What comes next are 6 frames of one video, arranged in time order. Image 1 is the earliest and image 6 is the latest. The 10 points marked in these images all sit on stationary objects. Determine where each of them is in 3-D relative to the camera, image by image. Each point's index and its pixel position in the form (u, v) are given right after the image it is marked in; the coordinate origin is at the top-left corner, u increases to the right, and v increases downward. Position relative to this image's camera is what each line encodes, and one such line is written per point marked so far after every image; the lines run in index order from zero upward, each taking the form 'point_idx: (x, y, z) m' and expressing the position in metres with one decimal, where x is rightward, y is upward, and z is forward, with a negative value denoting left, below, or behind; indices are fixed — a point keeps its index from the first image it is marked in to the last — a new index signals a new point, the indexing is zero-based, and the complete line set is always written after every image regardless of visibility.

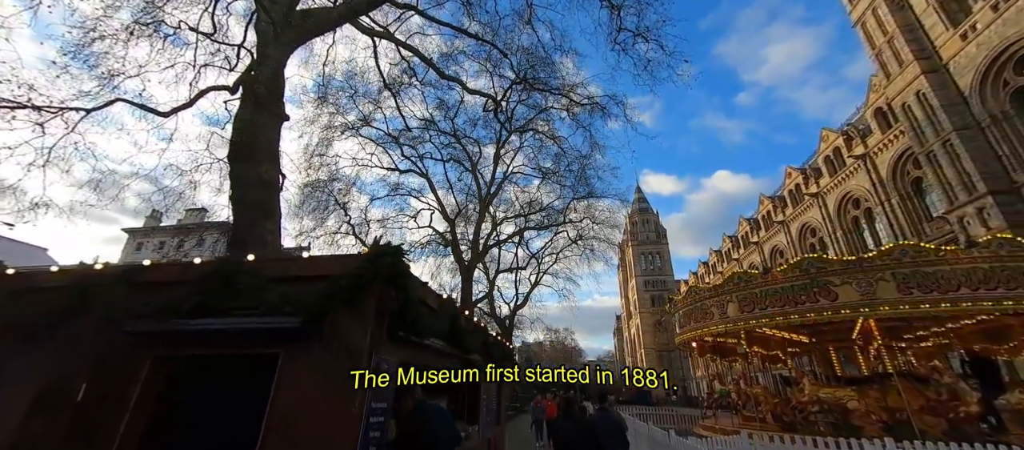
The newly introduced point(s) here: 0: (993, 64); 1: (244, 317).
0: (+22.5, +7.5, +18.4) m
1: (-2.5, -0.9, +3.7) m
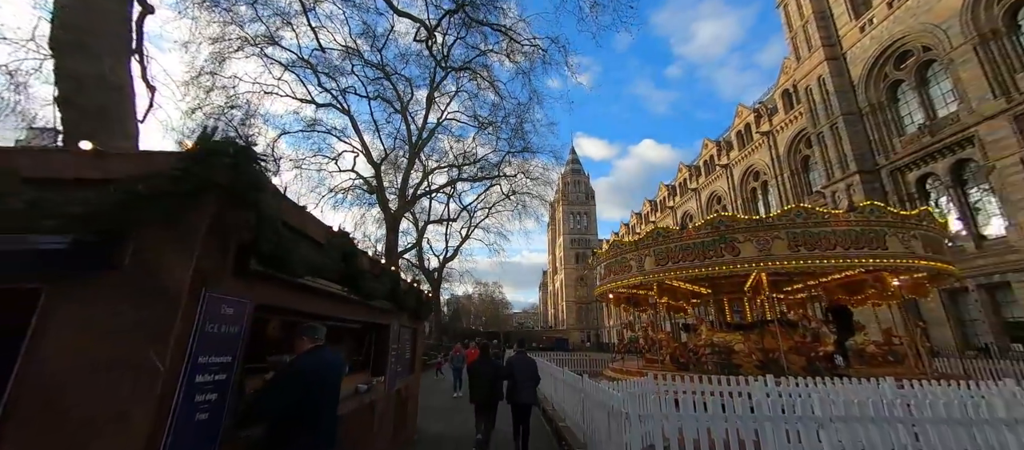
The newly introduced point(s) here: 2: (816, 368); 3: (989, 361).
0: (+19.5, +8.8, +20.8) m
1: (-3.1, -0.1, +2.9) m
2: (+7.4, -3.5, +9.6) m
3: (+16.9, -4.9, +14.1) m
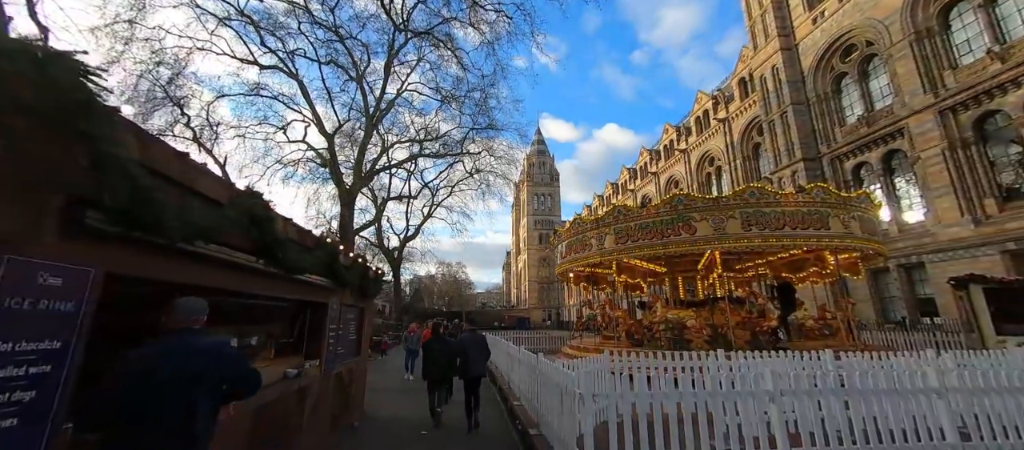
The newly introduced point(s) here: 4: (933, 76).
0: (+17.5, +9.7, +21.8) m
1: (-3.5, +0.1, +2.3) m
2: (+6.3, -3.0, +10.1) m
3: (+15.3, -4.2, +15.5) m
4: (+18.5, +6.5, +17.4) m
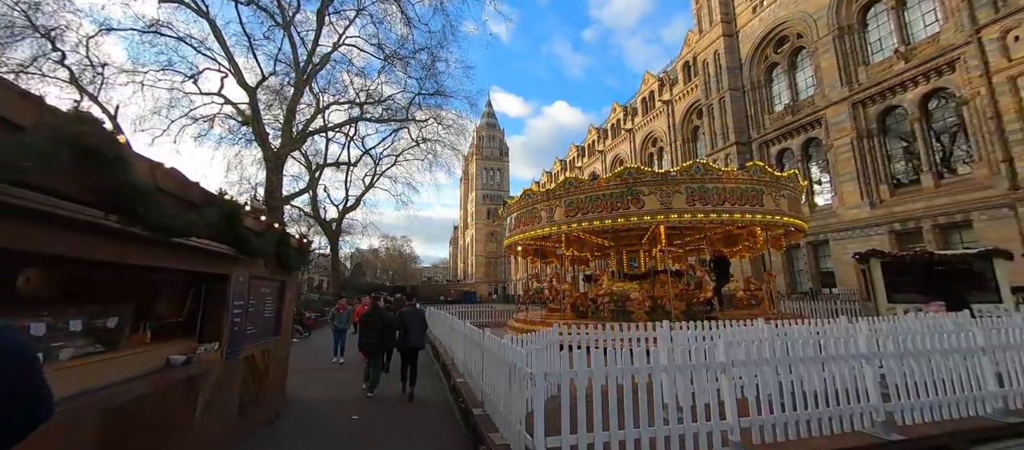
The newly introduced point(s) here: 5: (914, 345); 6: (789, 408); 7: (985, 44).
0: (+14.8, +10.9, +22.9) m
1: (-3.7, +0.4, +1.4) m
2: (+4.9, -2.3, +10.6) m
3: (+13.1, -3.4, +17.2) m
4: (+16.2, +7.4, +18.9) m
5: (+4.8, -1.4, +4.6) m
6: (+2.7, -1.8, +3.8) m
7: (+17.3, +6.6, +14.6) m
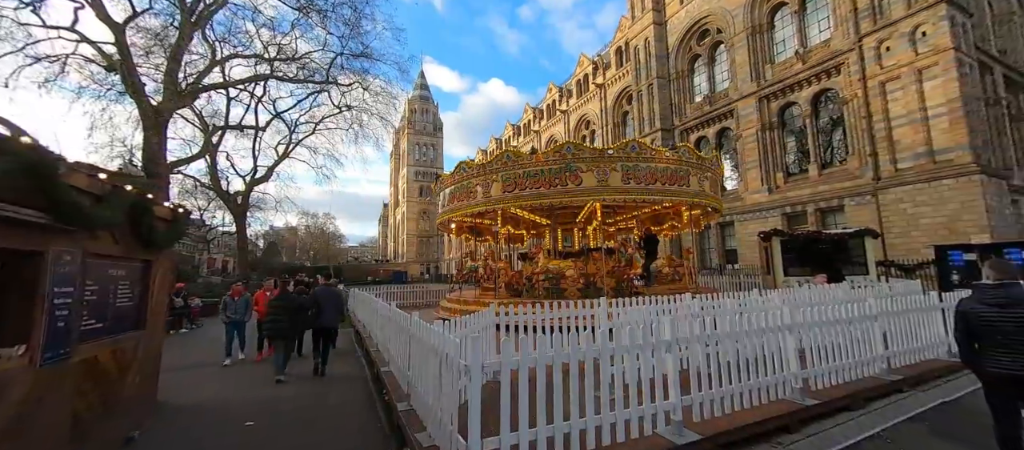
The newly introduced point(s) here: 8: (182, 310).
0: (+11.0, +12.1, +24.0) m
1: (-3.8, +0.6, +0.3) m
2: (+3.1, -1.7, +10.9) m
3: (+10.1, -2.5, +18.9) m
4: (+13.0, +8.4, +20.5) m
5: (+4.0, -1.1, +5.0) m
6: (+2.1, -1.5, +3.8) m
7: (+14.8, +7.3, +16.5) m
8: (-9.0, -2.3, +10.6) m
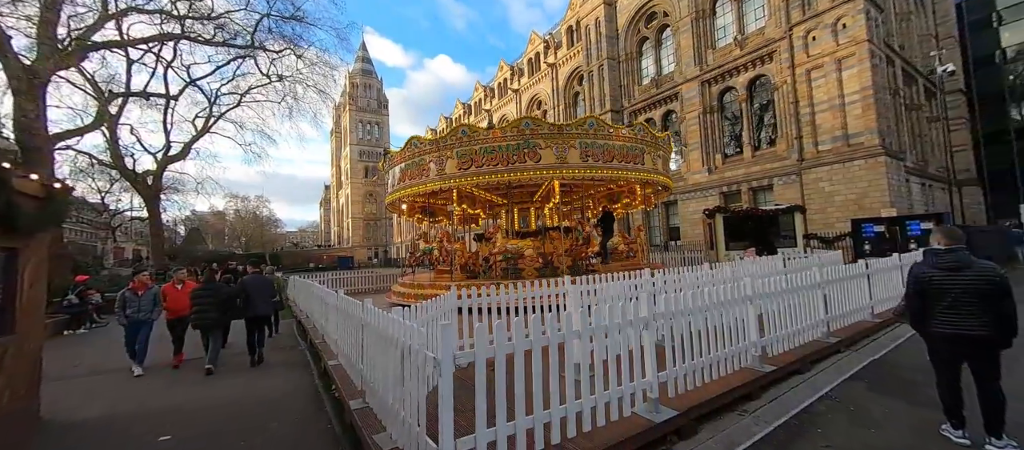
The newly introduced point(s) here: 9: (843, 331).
0: (+8.0, +13.4, +24.2) m
1: (-3.7, +0.6, -0.5) m
2: (+1.9, -1.1, +11.0) m
3: (+7.9, -1.4, +19.7) m
4: (+10.5, +9.6, +21.1) m
5: (+3.5, -0.8, +5.1) m
6: (+1.7, -1.3, +3.8) m
7: (+12.7, +8.3, +17.4) m
8: (-10.0, -1.9, +9.2) m
9: (+5.3, -1.7, +6.3) m
